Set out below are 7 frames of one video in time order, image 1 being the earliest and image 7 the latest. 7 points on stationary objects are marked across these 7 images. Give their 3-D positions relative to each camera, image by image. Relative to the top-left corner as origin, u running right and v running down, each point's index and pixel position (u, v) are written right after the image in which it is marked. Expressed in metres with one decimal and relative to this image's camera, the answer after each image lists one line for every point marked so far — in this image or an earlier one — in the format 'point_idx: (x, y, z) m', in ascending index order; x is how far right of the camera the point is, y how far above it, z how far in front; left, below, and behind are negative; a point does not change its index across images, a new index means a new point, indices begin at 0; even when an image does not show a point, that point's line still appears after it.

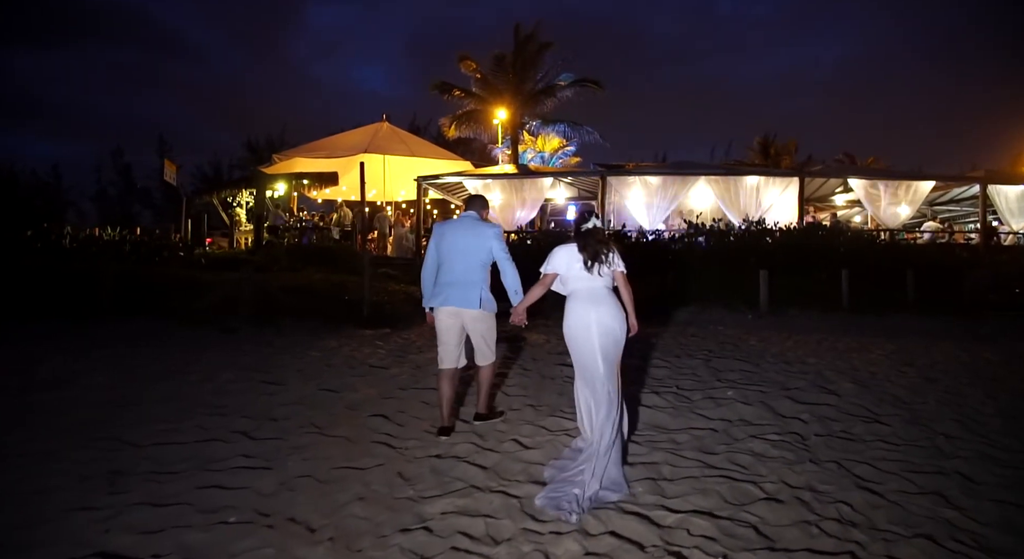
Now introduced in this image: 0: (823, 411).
0: (+3.1, -1.3, +5.8) m
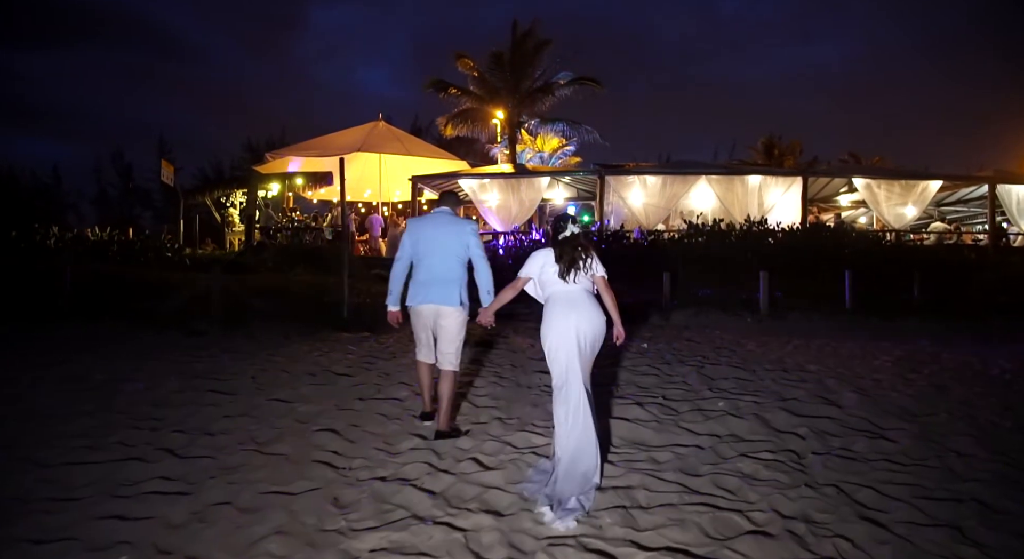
0: (+2.8, -1.3, +5.3) m
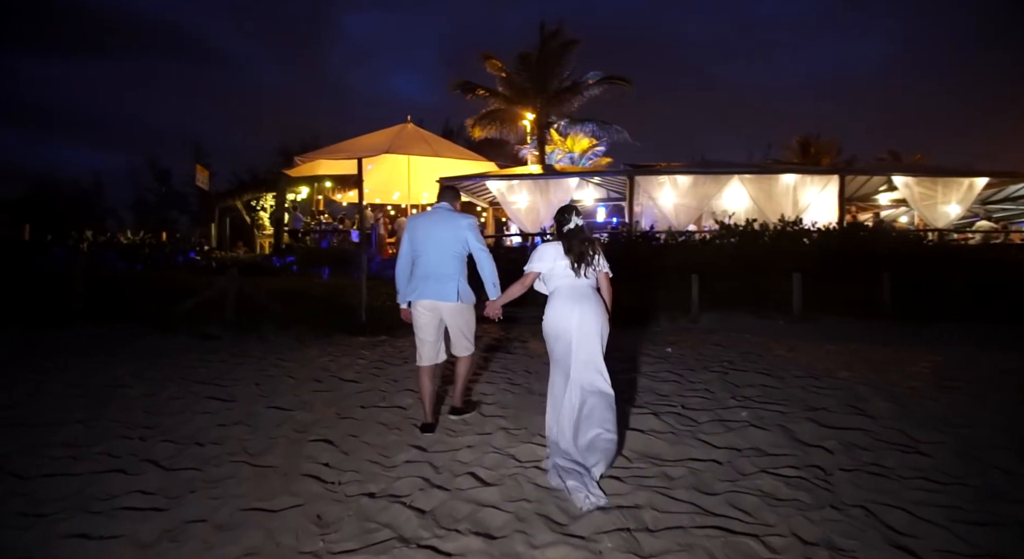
0: (+2.9, -1.4, +5.0) m
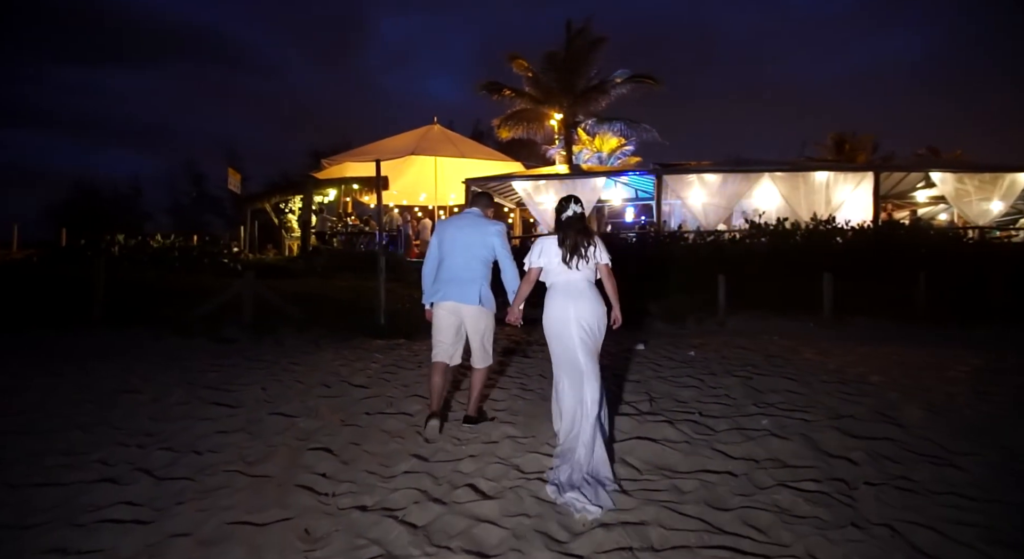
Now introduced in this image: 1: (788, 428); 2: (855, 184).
0: (+3.0, -1.4, +4.7) m
1: (+2.4, -1.3, +5.2) m
2: (+10.4, +2.9, +17.7) m
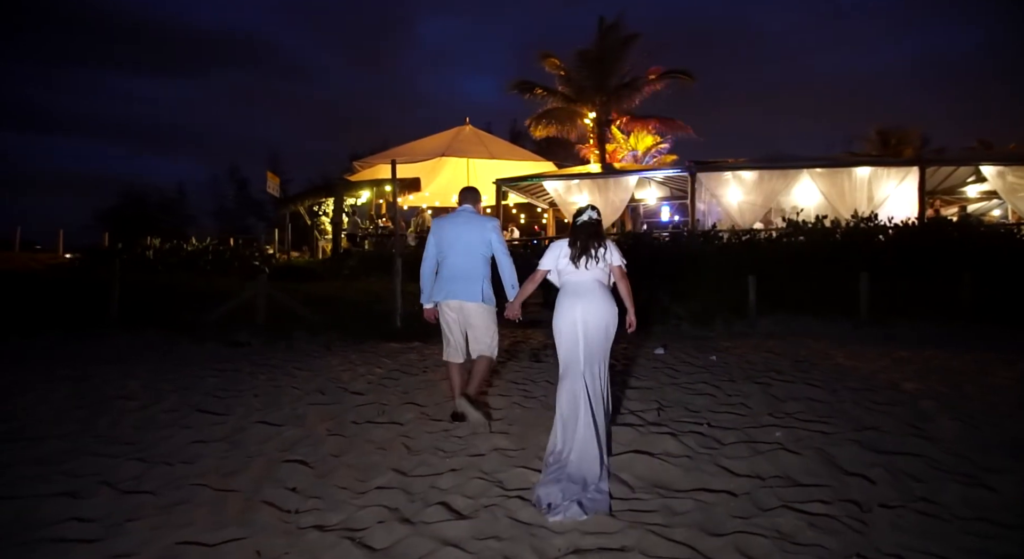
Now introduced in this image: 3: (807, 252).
0: (+2.9, -1.4, +4.3) m
1: (+2.4, -1.3, +4.8) m
2: (+11.0, +2.9, +16.8) m
3: (+7.6, +0.7, +15.1) m
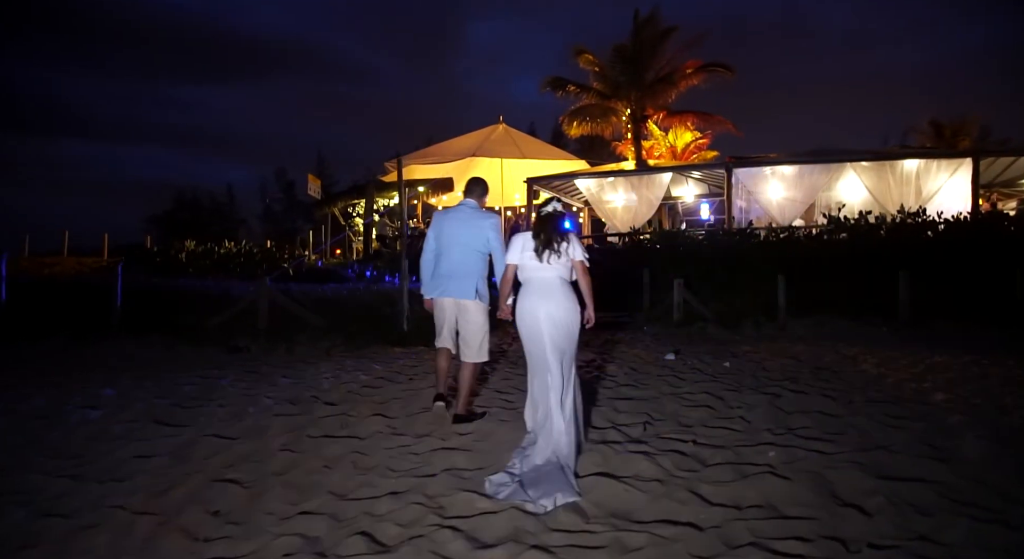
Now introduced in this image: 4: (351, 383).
0: (+2.6, -1.4, +3.9) m
1: (+2.2, -1.4, +4.4) m
2: (+11.6, +2.9, +15.8) m
3: (+8.0, +0.7, +14.3) m
4: (-1.8, -1.1, +6.3) m
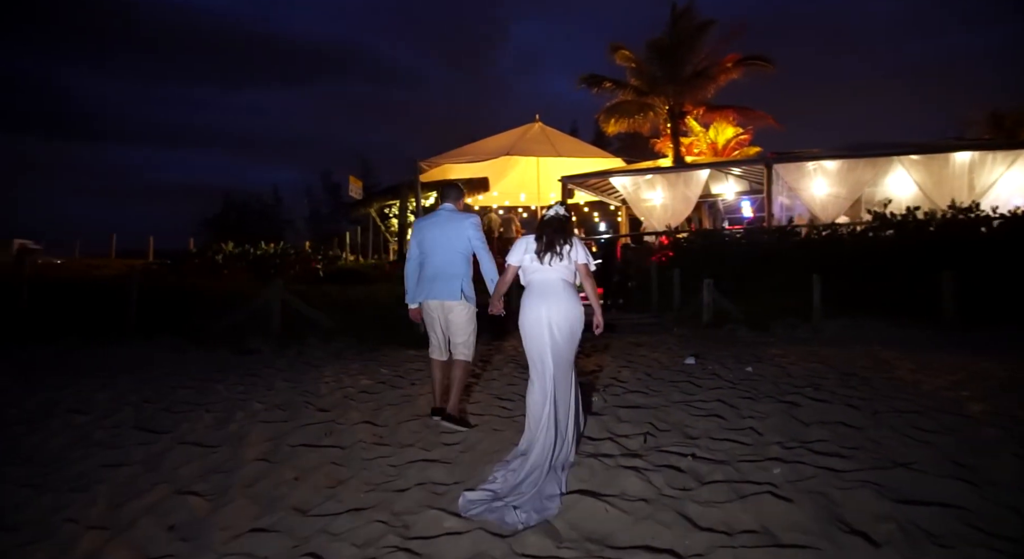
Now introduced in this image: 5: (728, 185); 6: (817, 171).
0: (+2.5, -1.5, +3.5) m
1: (+2.0, -1.4, +4.0) m
2: (+12.2, +2.9, +14.8) m
3: (+8.5, +0.7, +13.6) m
4: (-1.7, -1.1, +6.2) m
5: (+6.5, +3.2, +20.0) m
6: (+7.6, +3.0, +16.1) m
